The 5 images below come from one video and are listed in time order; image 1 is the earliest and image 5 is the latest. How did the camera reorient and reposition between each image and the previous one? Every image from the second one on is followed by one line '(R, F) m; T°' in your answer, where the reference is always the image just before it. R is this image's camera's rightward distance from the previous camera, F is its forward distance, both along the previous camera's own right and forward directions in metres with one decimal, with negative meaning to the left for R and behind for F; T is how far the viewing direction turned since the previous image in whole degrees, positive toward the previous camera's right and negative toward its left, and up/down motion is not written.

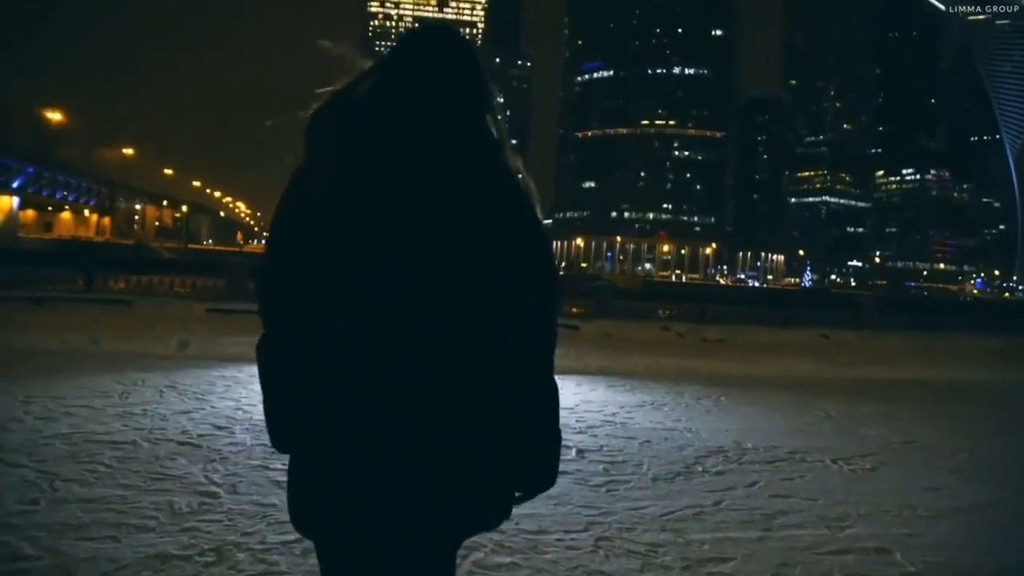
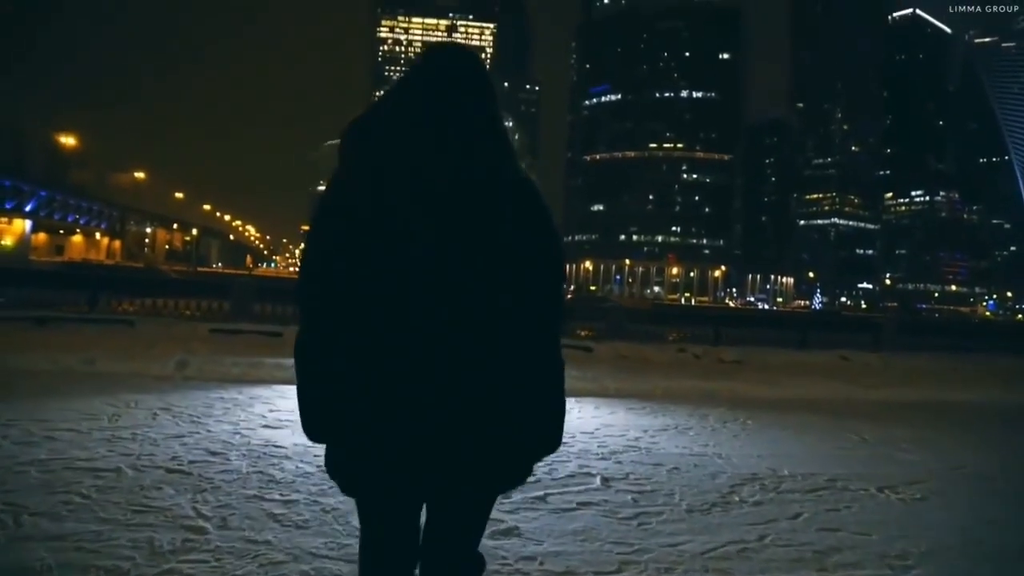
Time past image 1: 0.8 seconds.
(-0.1, +0.5) m; -1°
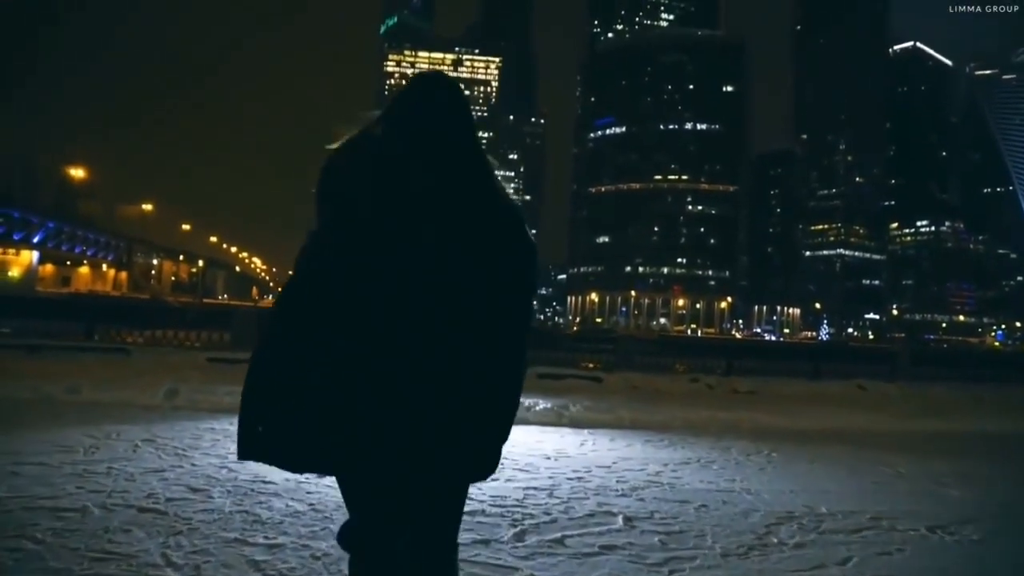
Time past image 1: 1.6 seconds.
(0.0, +0.6) m; 0°
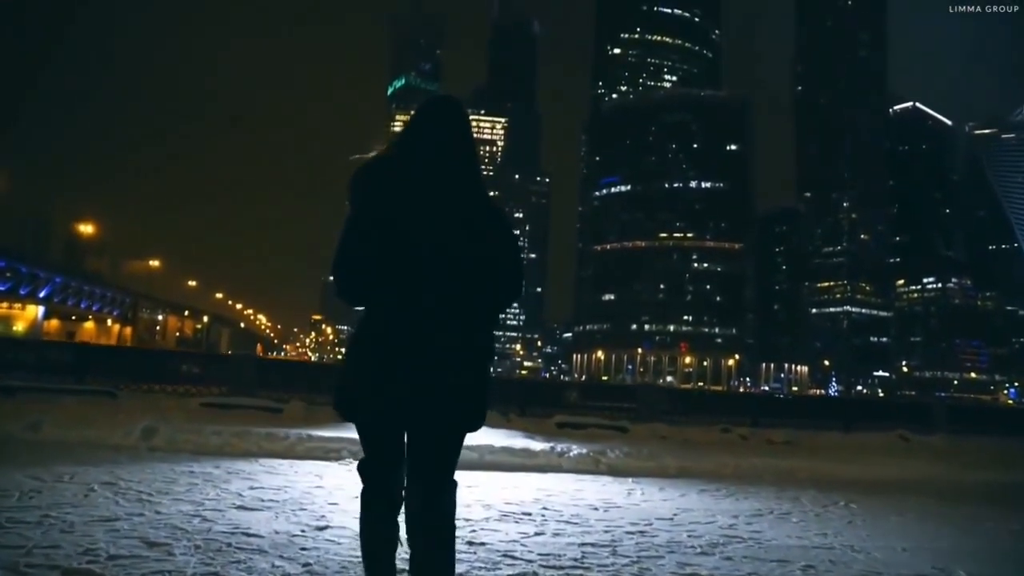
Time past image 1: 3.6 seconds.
(-0.3, +1.4) m; 0°
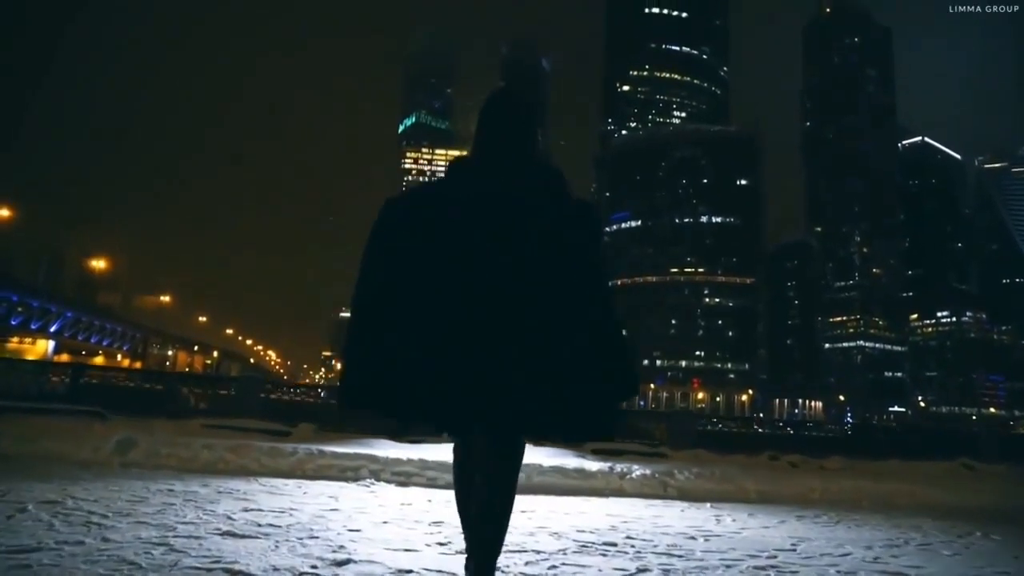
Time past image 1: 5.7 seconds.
(-0.4, +1.6) m; -1°
